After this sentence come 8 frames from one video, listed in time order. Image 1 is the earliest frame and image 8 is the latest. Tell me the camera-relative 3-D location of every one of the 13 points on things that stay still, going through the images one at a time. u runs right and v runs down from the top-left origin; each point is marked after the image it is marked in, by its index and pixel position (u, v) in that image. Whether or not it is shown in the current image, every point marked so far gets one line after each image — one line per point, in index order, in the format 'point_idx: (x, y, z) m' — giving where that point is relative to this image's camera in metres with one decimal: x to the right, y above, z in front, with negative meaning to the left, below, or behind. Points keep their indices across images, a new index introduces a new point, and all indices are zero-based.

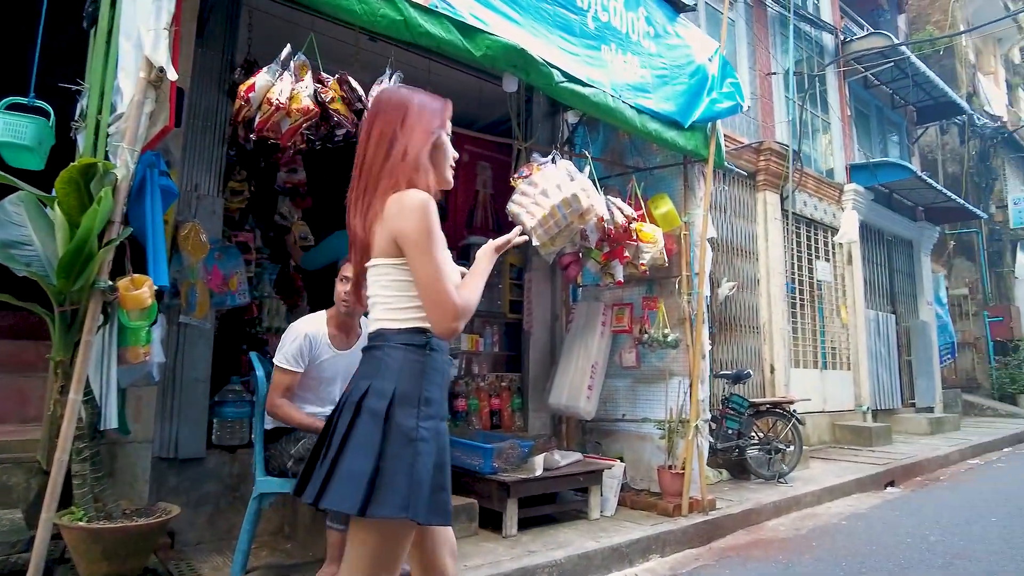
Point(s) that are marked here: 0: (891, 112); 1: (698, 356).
0: (+6.6, +3.0, +11.4) m
1: (+1.3, -0.5, +4.5) m
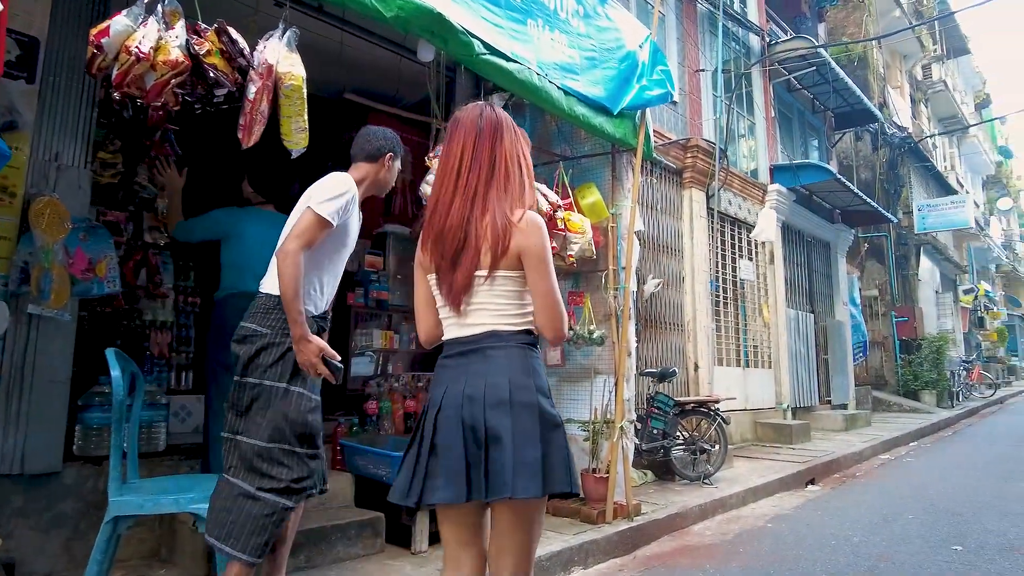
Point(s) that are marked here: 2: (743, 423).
0: (+5.3, +3.0, +11.7) m
1: (+0.8, -0.5, +4.3) m
2: (+2.9, -1.7, +8.3) m
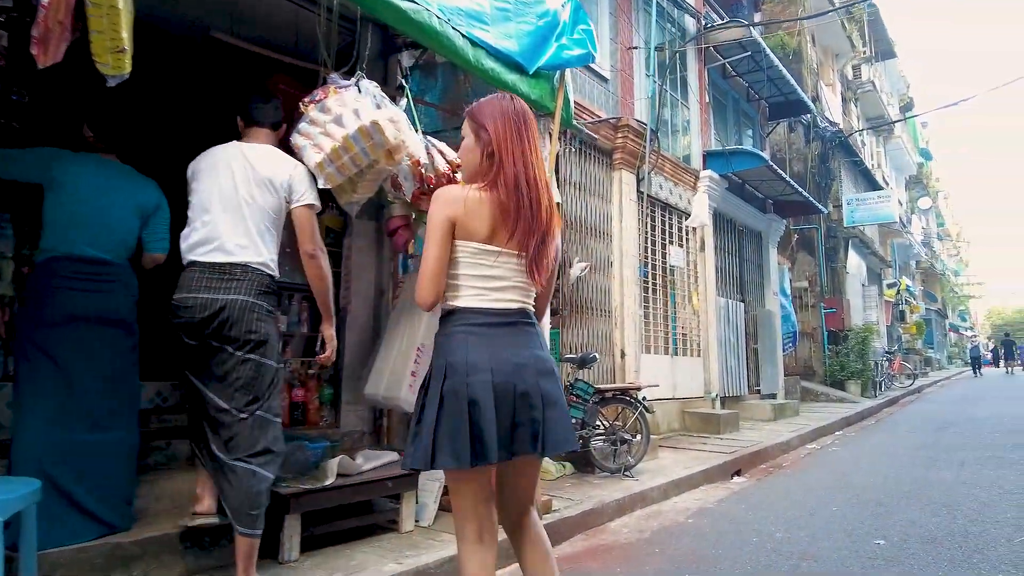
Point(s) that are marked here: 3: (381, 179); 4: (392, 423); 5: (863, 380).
0: (+4.1, +3.2, +11.6) m
1: (+0.2, -0.3, +3.9) m
2: (+2.0, -1.5, +8.1) m
3: (-0.6, +0.5, +3.1) m
4: (-0.8, -0.9, +4.5) m
5: (+7.3, -1.9, +13.7) m
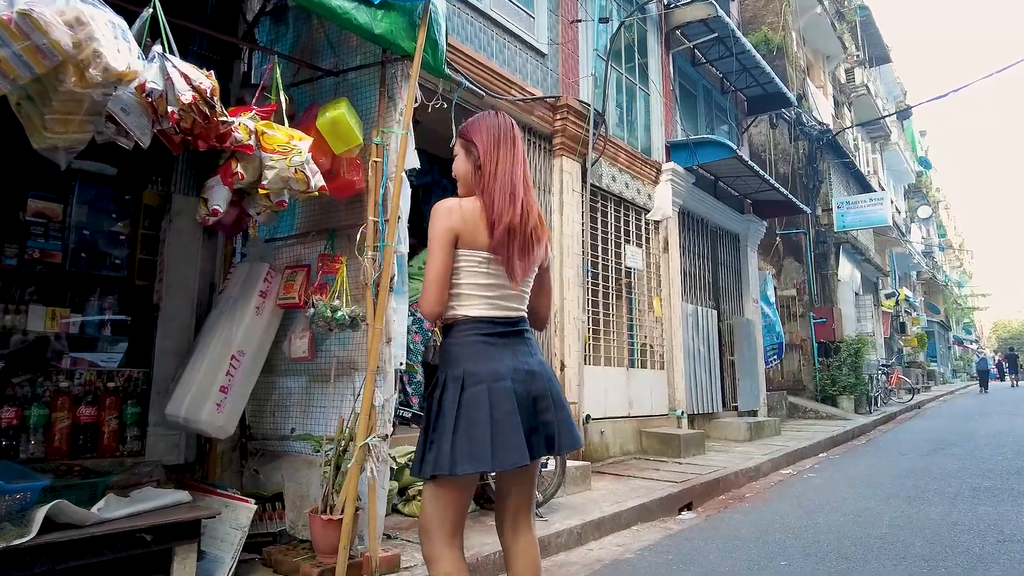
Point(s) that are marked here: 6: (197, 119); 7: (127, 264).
0: (+3.4, +3.1, +10.8) m
1: (-0.6, -0.3, +3.0) m
2: (+1.2, -1.6, +7.1) m
3: (-1.4, +0.6, +2.2) m
4: (-1.6, -0.9, +3.6) m
5: (+6.6, -2.1, +12.7) m
6: (-1.1, +0.6, +2.3) m
7: (-2.1, +0.1, +3.6) m
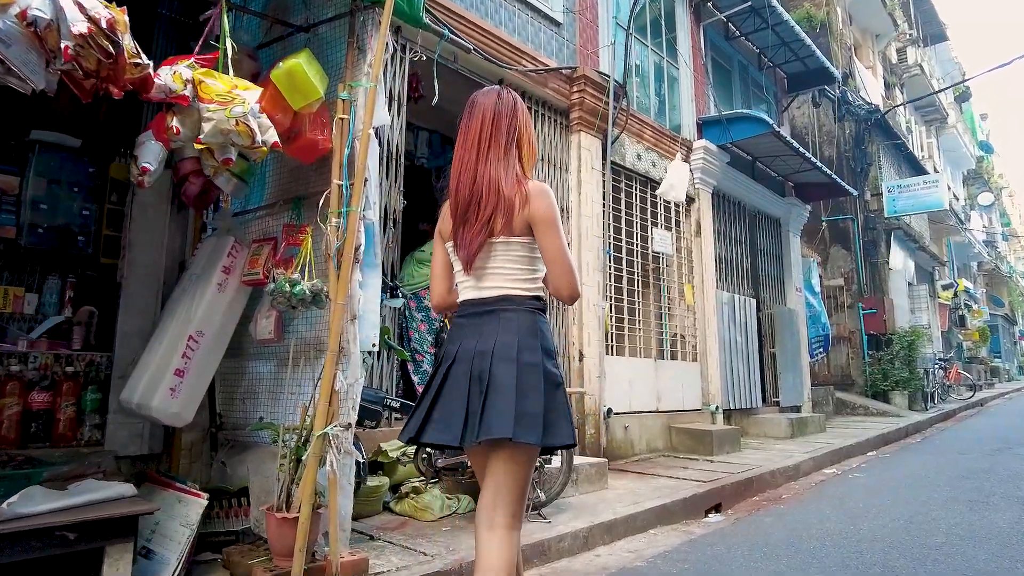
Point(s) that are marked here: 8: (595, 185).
0: (+3.8, +3.3, +10.1) m
1: (-0.7, -0.2, +2.6) m
2: (+1.4, -1.4, +6.7) m
3: (-1.5, +0.7, +1.9) m
4: (-1.6, -0.8, +3.3) m
5: (+7.2, -1.9, +11.9) m
6: (-1.3, +0.7, +2.0) m
7: (-2.1, +0.2, +3.4) m
8: (+0.8, +1.0, +6.2) m
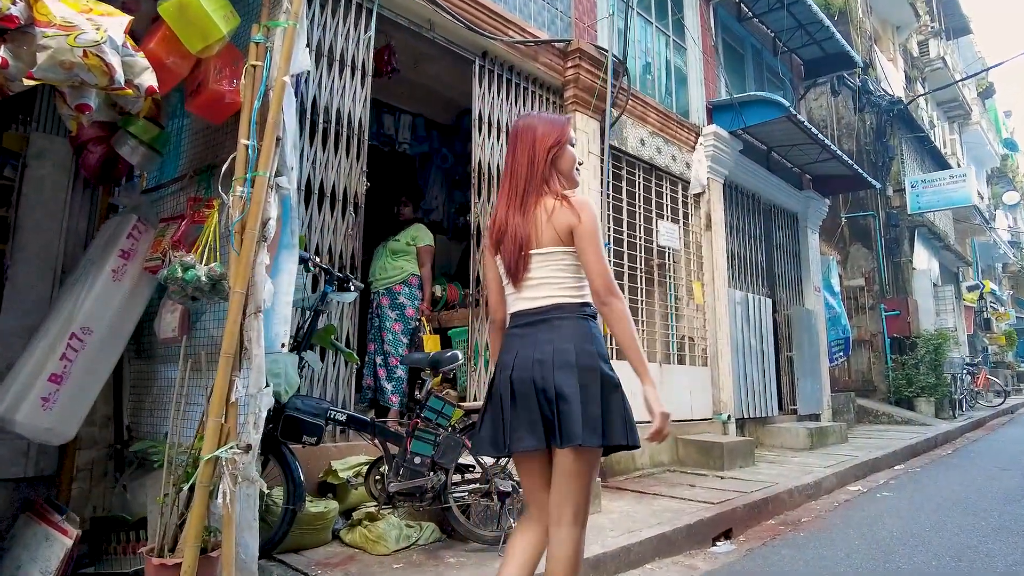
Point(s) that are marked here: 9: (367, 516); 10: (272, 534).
0: (+3.8, +3.3, +9.5) m
1: (-0.9, -0.1, +2.1) m
2: (+1.3, -1.4, +6.1) m
3: (-1.7, +0.8, +1.4) m
4: (-1.8, -0.7, +2.8) m
5: (+7.2, -1.9, +11.1) m
6: (-1.4, +0.8, +1.5) m
7: (-2.3, +0.3, +2.8) m
8: (+0.7, +1.0, +5.7) m
9: (-0.7, -1.1, +3.3) m
10: (-1.0, -1.1, +2.8) m
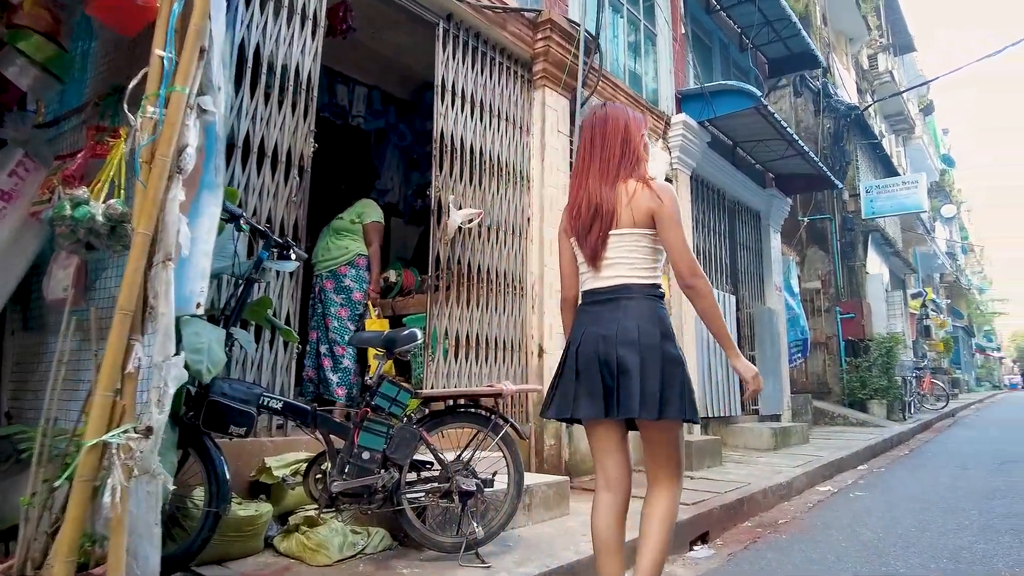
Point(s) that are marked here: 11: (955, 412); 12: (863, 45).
0: (+3.2, +3.3, +9.4) m
1: (-0.9, 0.0, +1.6) m
2: (+1.0, -1.3, +5.7) m
3: (-1.7, +0.9, +0.9) m
4: (-1.9, -0.6, +2.2) m
5: (+6.4, -1.9, +11.2) m
6: (-1.4, +0.9, +1.0) m
7: (-2.4, +0.5, +2.3) m
8: (+0.4, +1.1, +5.3) m
9: (-0.9, -1.0, +2.8) m
10: (-1.2, -0.9, +2.4) m
11: (+10.3, -2.9, +15.3) m
12: (+10.6, +7.3, +19.9) m
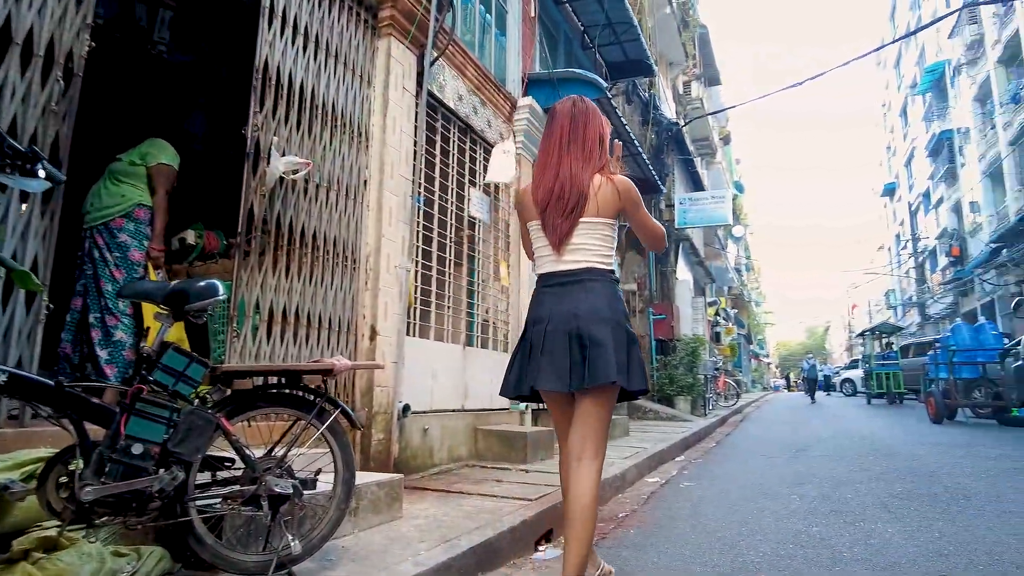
0: (+1.0, +3.4, +9.5) m
1: (-1.1, +0.3, +0.8) m
2: (-0.4, -1.1, +5.3) m
3: (-1.6, +1.2, -0.1) m
4: (-2.2, -0.3, +1.2) m
5: (+3.3, -2.0, +12.0) m
6: (-1.4, +1.2, +0.1) m
7: (-2.7, +0.7, +1.1) m
8: (-0.8, +1.3, +4.8) m
9: (-1.4, -0.8, +2.0) m
10: (-1.6, -0.7, +1.5) m
11: (+6.0, -3.1, +17.0) m
12: (+5.5, +7.1, +21.5) m
